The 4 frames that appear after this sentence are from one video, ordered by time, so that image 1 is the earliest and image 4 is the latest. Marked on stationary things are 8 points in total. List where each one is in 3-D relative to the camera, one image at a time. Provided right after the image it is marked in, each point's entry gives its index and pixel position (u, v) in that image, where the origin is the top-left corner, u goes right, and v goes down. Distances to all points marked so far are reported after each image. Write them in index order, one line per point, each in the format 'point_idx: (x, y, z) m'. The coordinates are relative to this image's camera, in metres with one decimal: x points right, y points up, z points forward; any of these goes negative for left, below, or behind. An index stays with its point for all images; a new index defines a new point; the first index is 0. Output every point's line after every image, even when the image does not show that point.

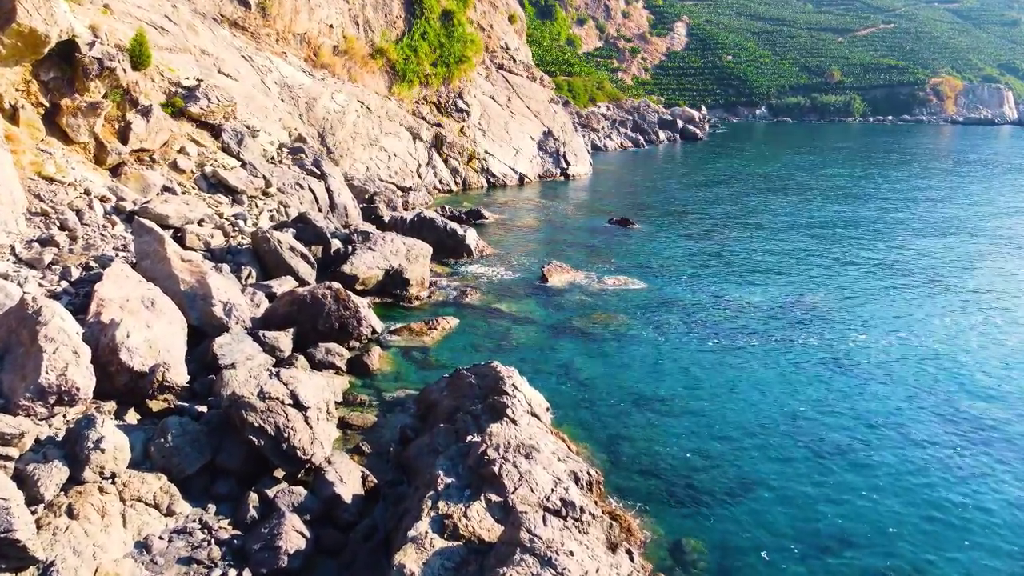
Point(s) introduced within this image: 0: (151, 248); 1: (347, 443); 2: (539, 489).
0: (-9.7, +1.1, +19.4) m
1: (-3.6, -3.4, +15.4) m
2: (+0.5, -3.4, +11.9) m
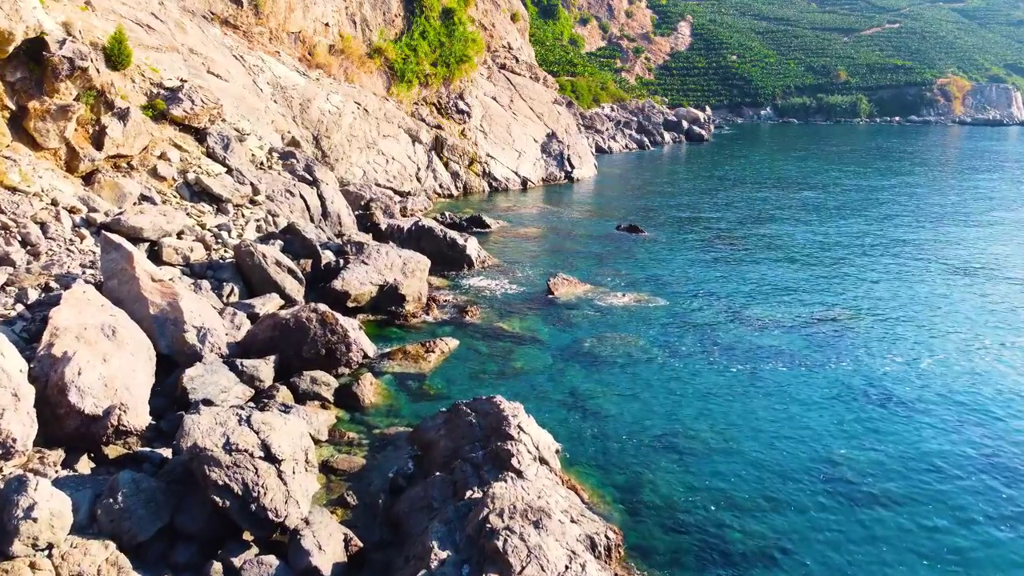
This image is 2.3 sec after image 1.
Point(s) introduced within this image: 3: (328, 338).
0: (-9.6, +0.6, +17.5) m
1: (-3.5, -3.9, +13.6) m
2: (+0.5, -3.9, +10.1) m
3: (-4.7, -1.3, +18.4) m
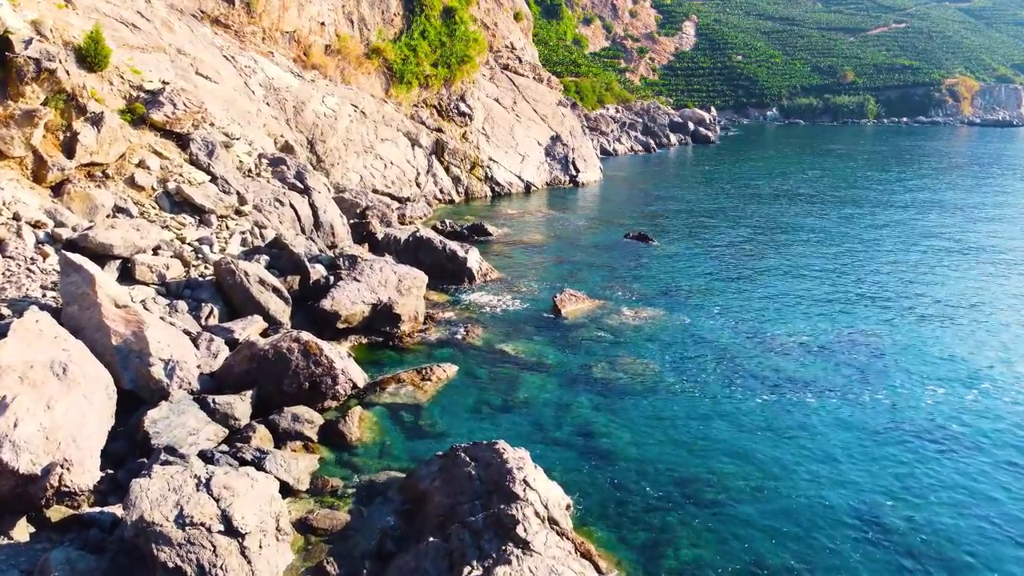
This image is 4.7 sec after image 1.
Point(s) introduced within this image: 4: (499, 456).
0: (-9.5, 0.0, +15.8) m
1: (-3.4, -4.5, +11.8) m
2: (+0.6, -4.5, +8.3) m
3: (-4.6, -1.9, +16.6) m
4: (-0.2, -3.0, +12.6) m
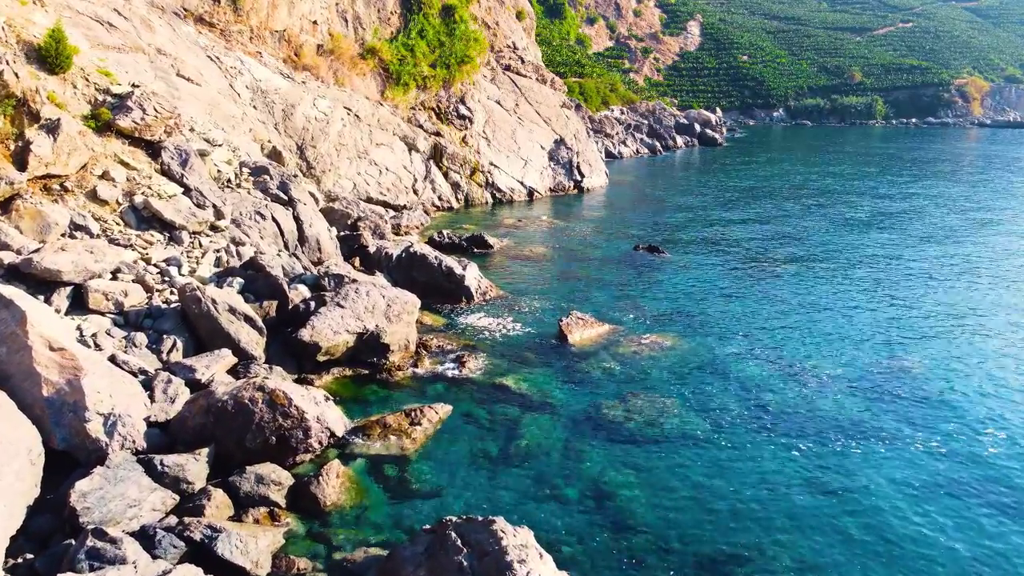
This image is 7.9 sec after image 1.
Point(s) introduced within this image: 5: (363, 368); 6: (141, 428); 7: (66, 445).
0: (-9.5, -0.8, +13.5) m
1: (-3.4, -5.3, +9.6) m
2: (+0.6, -5.3, +6.0) m
3: (-4.6, -2.6, +14.3) m
4: (-0.2, -3.7, +10.3) m
5: (-4.1, -2.2, +19.6) m
6: (-7.0, -2.6, +13.6) m
7: (-7.9, -2.8, +12.7) m
